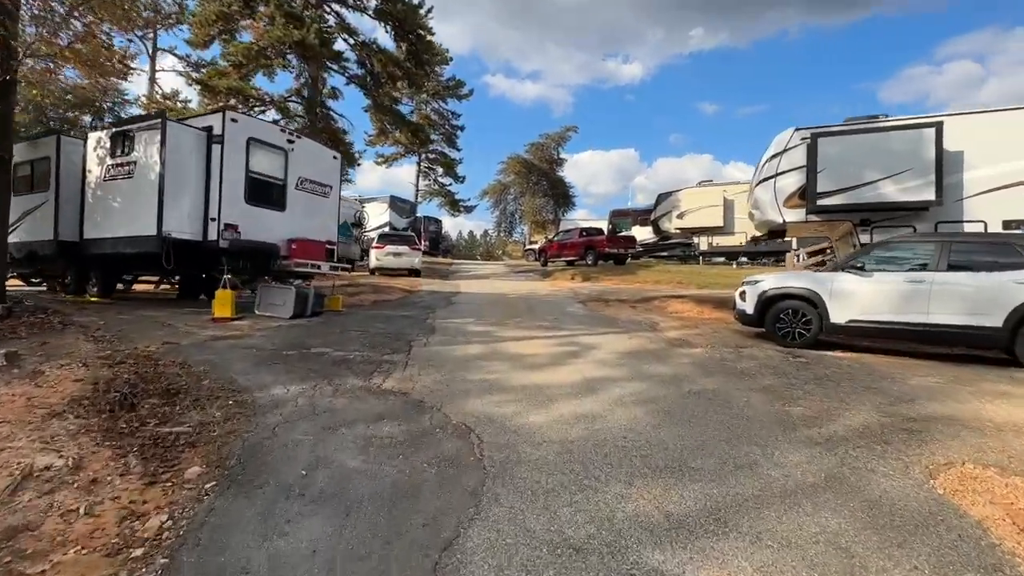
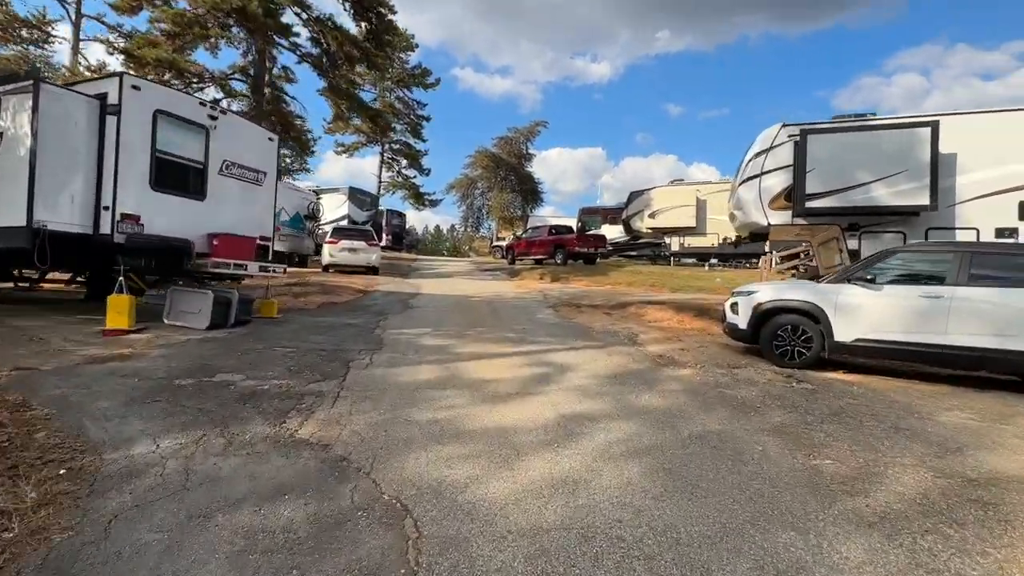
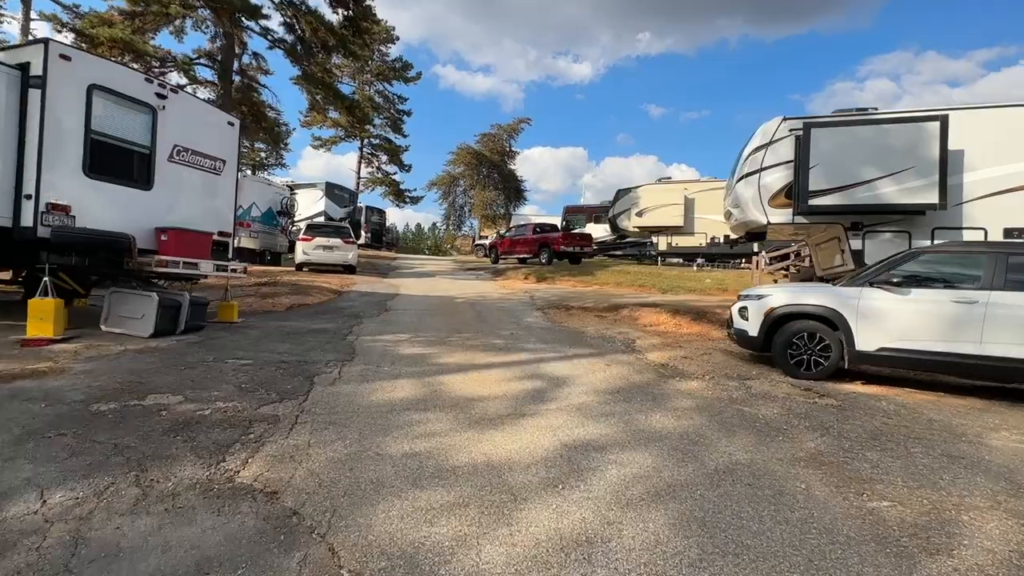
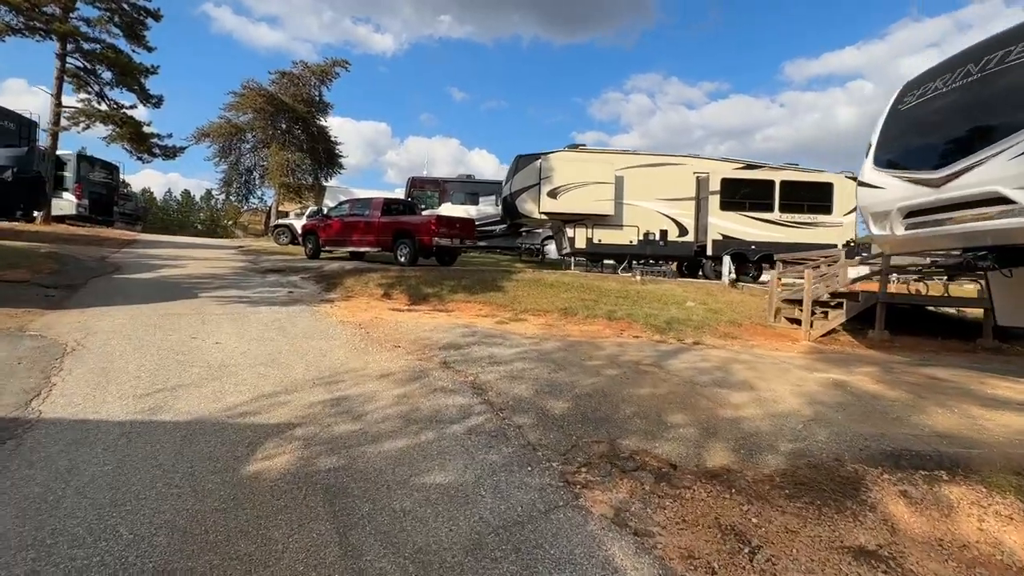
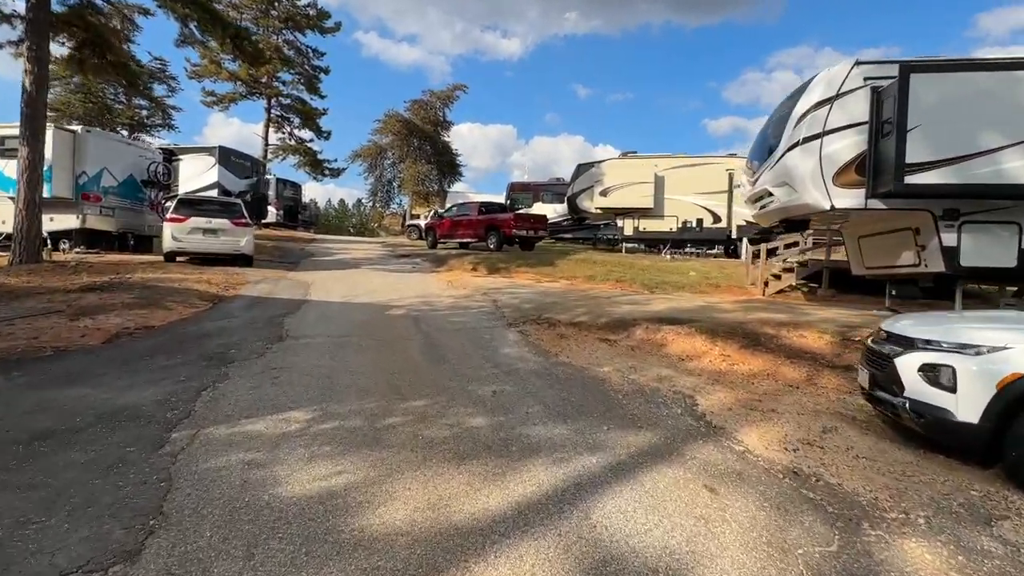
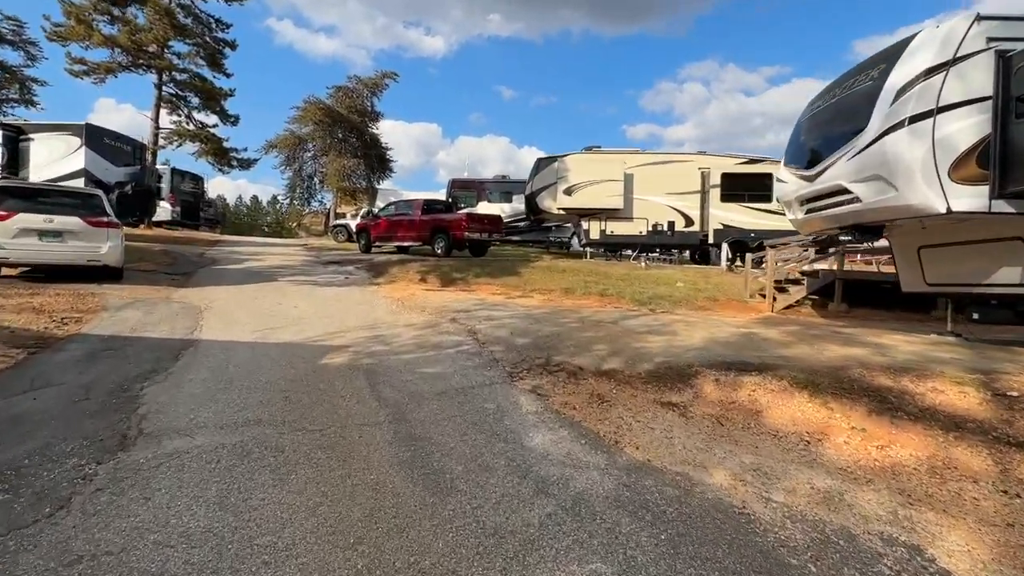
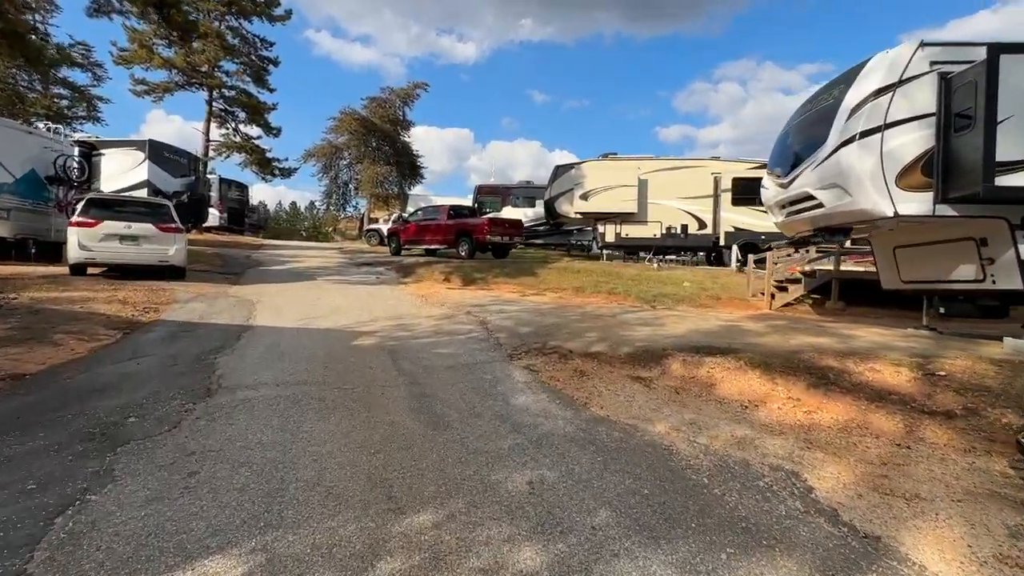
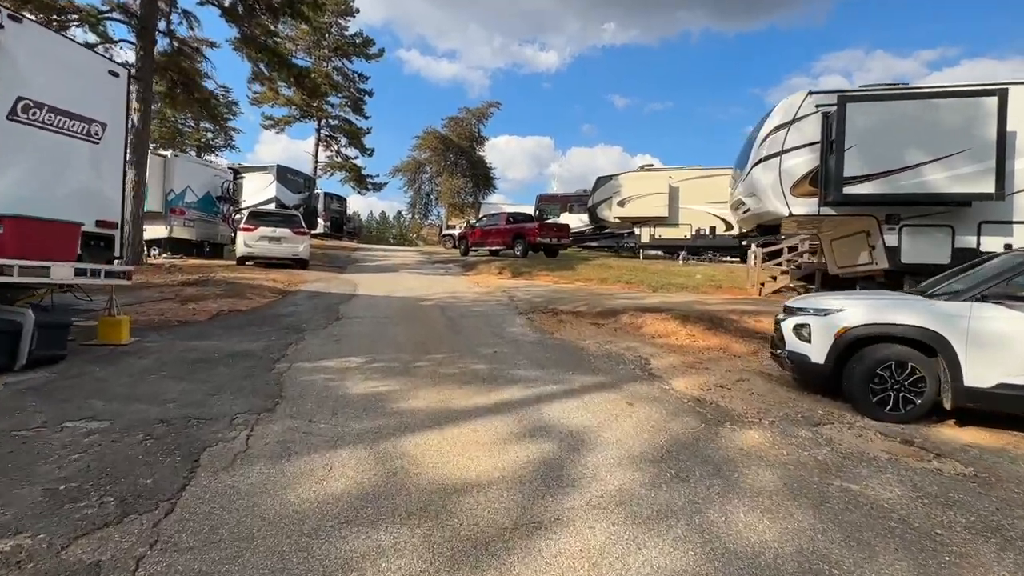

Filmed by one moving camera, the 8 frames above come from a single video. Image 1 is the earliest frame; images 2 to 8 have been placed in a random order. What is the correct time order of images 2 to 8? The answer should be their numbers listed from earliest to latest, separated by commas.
2, 3, 8, 5, 7, 6, 4
